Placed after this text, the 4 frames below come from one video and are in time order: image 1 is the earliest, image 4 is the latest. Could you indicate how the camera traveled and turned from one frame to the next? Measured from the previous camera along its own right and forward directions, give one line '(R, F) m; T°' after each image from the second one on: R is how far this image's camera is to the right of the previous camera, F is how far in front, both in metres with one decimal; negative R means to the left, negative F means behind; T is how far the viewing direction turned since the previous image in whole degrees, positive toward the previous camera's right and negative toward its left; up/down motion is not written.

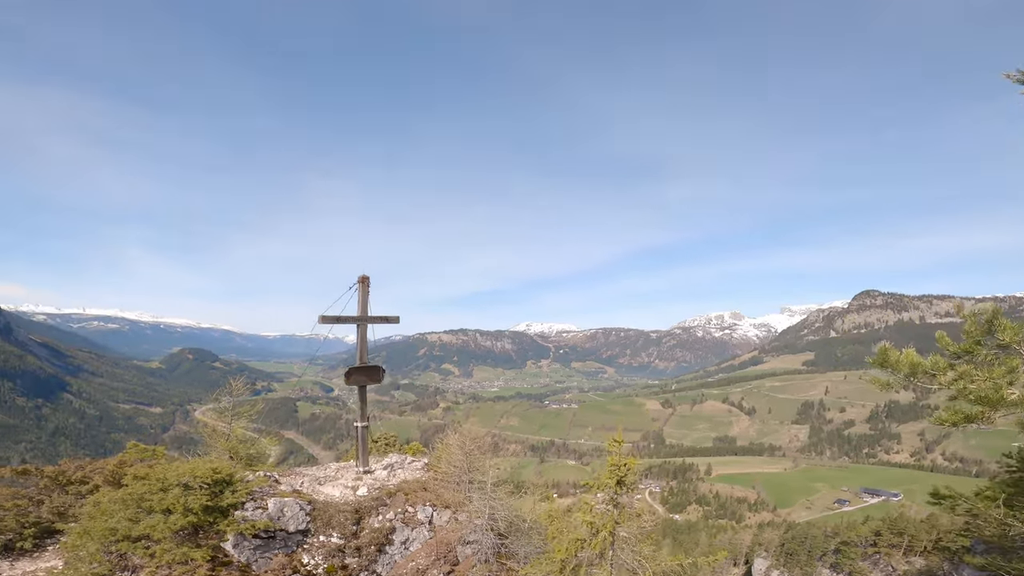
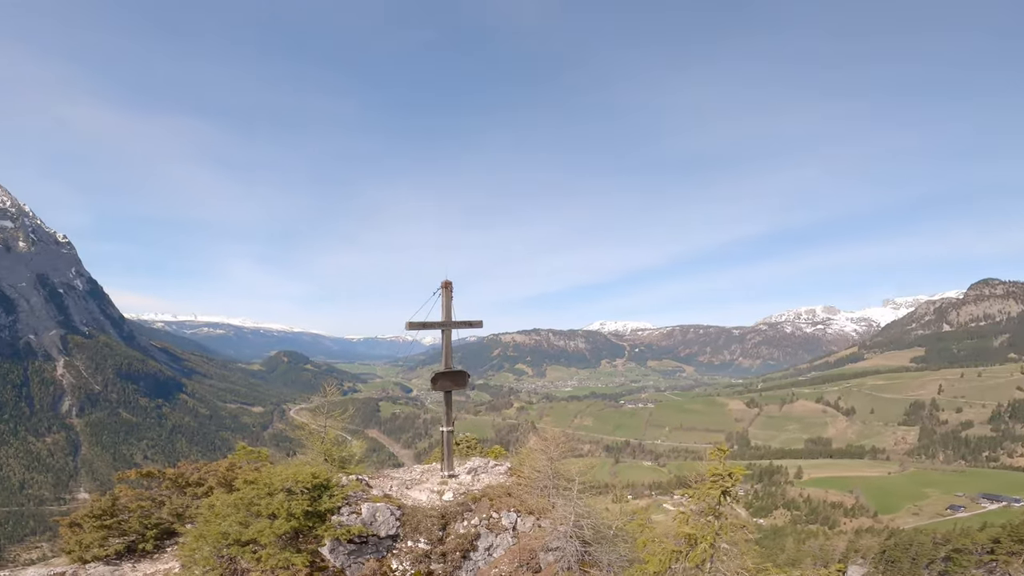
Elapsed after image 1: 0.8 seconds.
(-0.1, +0.2) m; -8°
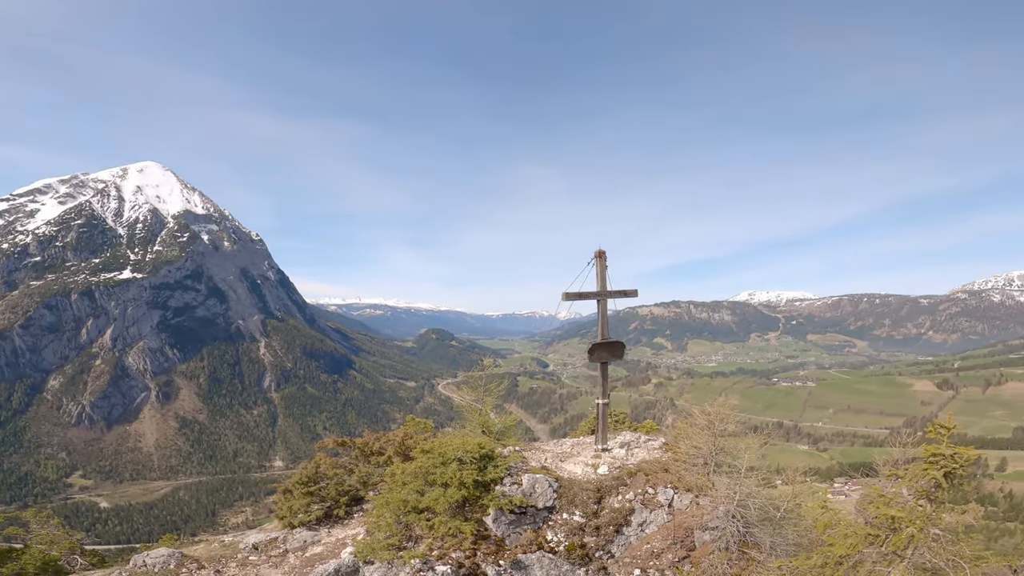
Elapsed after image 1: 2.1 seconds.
(-0.1, 0.0) m; -15°
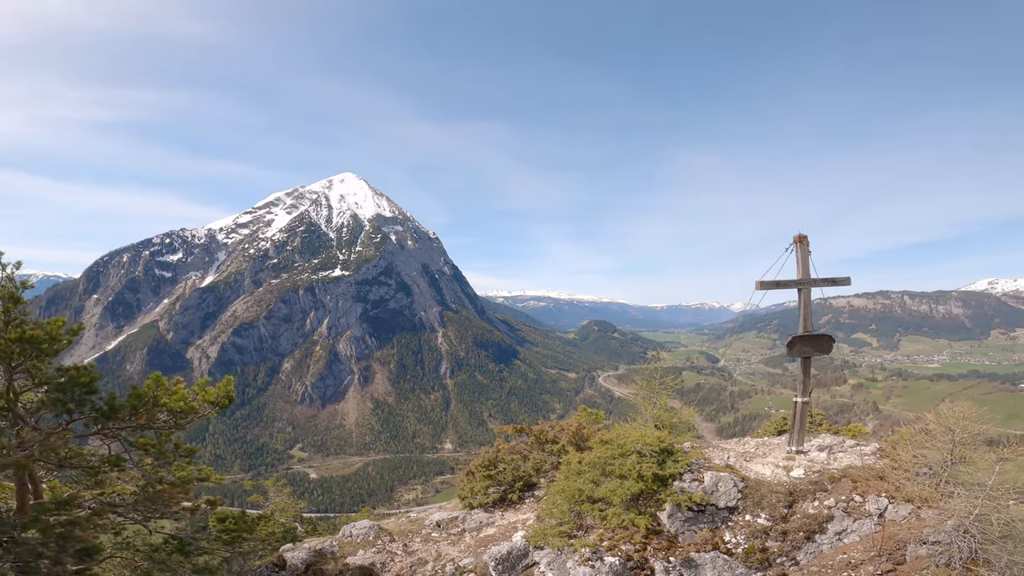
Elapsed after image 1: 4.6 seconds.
(-0.7, -1.8) m; -18°
